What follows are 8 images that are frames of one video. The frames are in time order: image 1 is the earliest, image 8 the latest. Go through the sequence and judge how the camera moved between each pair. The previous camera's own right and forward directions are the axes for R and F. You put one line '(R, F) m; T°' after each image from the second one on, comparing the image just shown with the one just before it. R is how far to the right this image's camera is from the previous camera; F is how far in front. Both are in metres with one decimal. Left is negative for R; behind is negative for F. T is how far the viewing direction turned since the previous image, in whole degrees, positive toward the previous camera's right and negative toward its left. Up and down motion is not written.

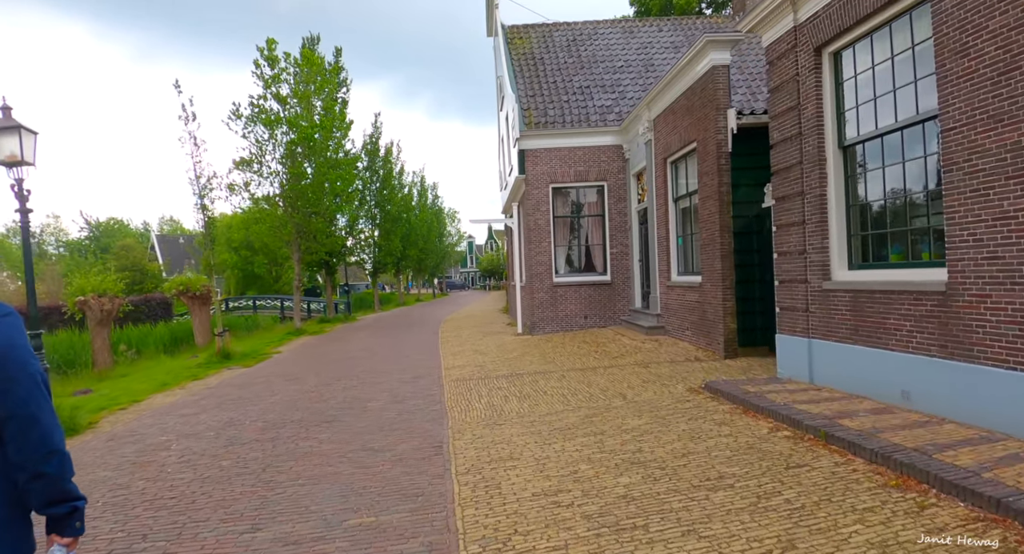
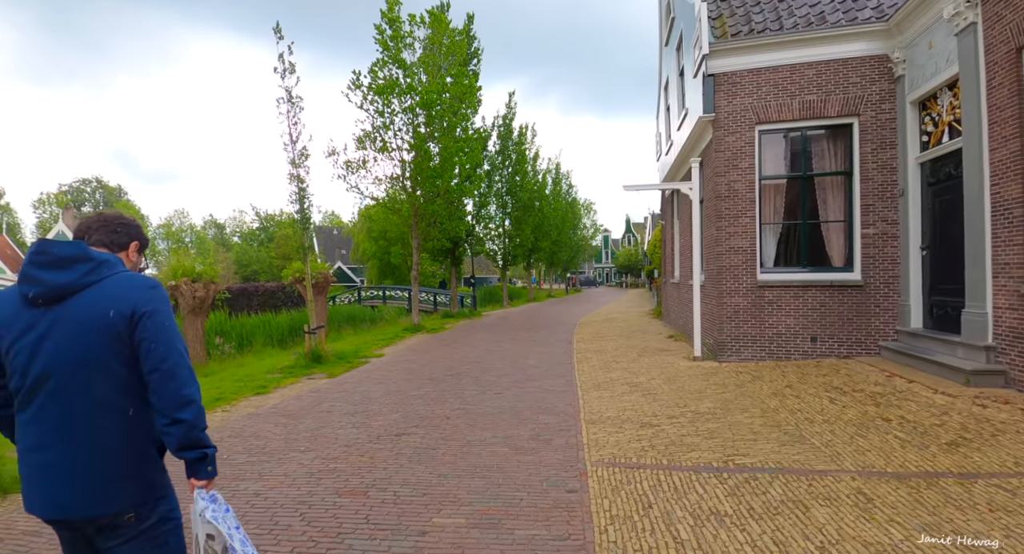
(-0.7, +4.9) m; -12°
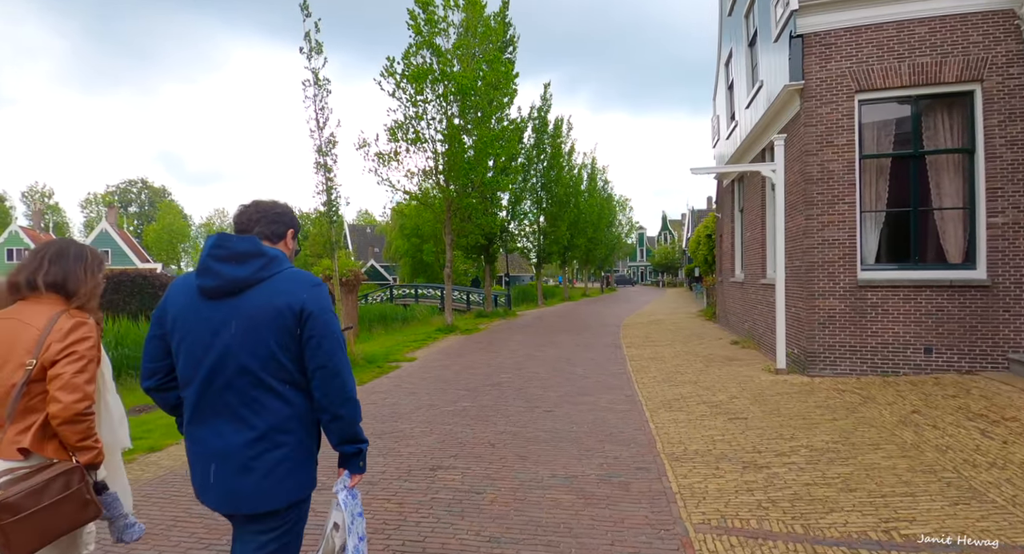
(-0.3, +1.3) m; -3°
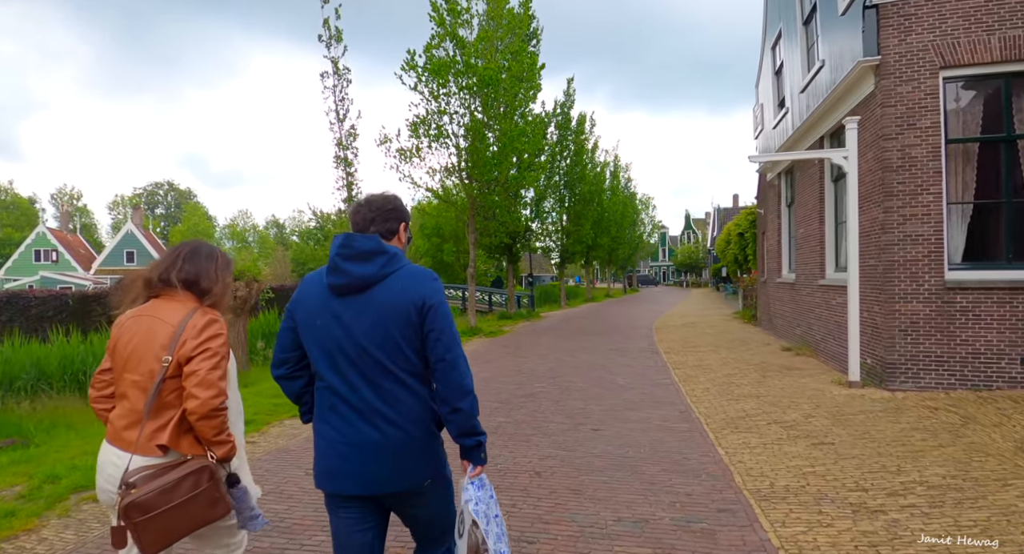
(-0.2, +0.8) m; -2°
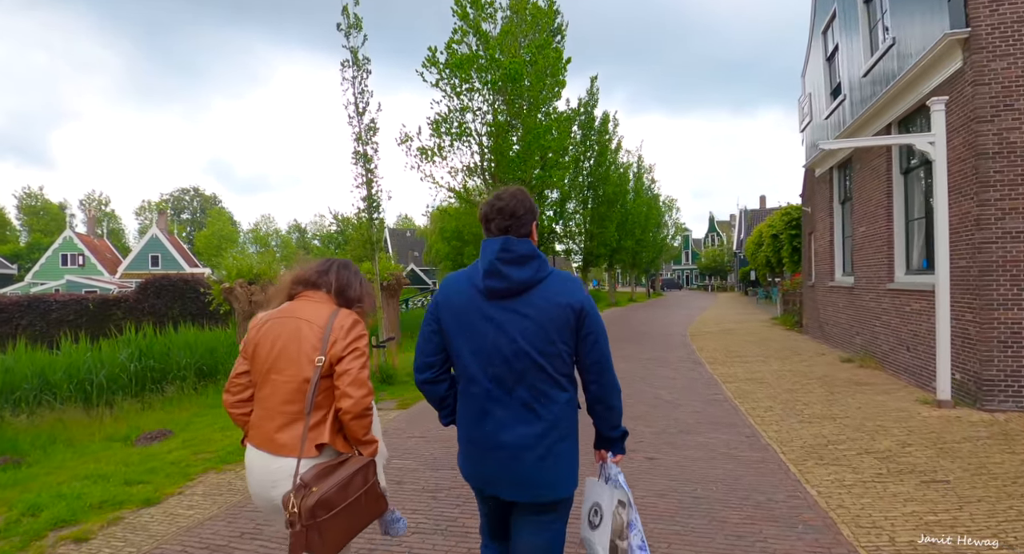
(-0.2, +0.8) m; -2°
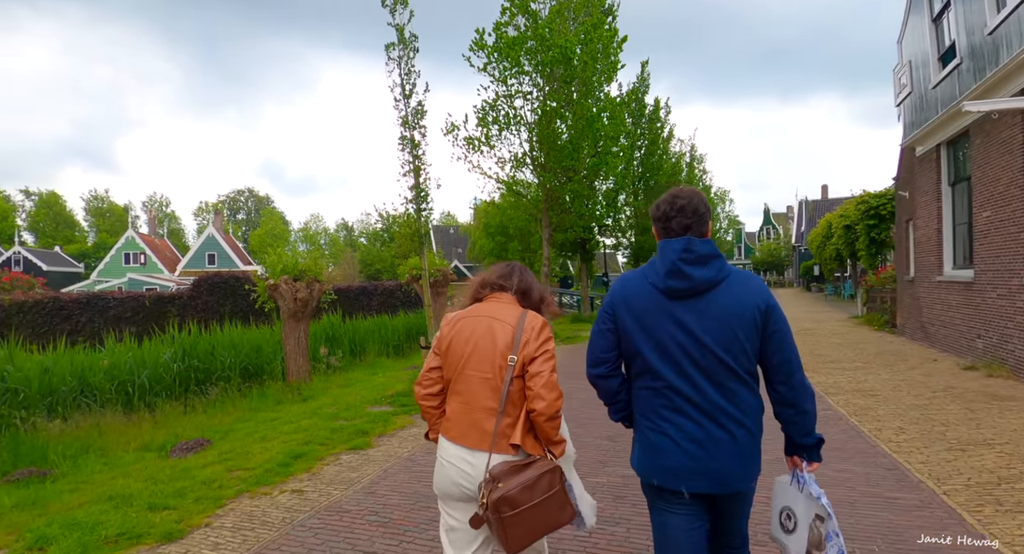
(-0.3, +0.9) m; -4°
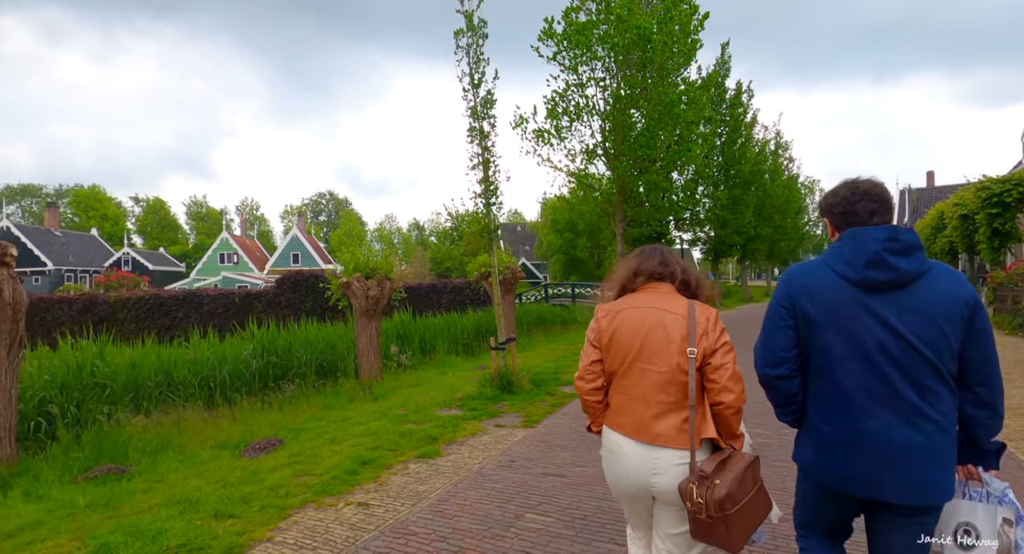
(-0.1, +0.5) m; -6°
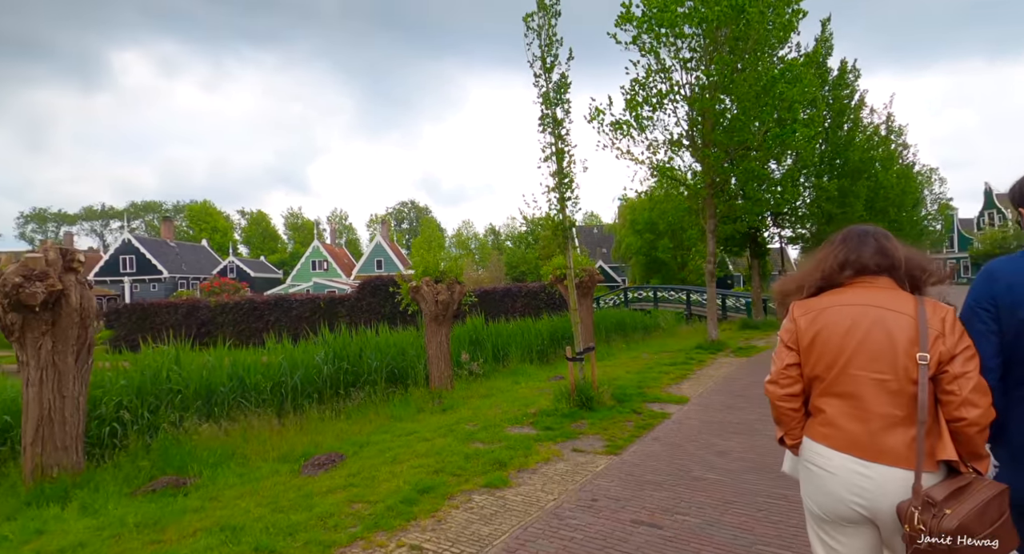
(0.0, +0.9) m; -7°
